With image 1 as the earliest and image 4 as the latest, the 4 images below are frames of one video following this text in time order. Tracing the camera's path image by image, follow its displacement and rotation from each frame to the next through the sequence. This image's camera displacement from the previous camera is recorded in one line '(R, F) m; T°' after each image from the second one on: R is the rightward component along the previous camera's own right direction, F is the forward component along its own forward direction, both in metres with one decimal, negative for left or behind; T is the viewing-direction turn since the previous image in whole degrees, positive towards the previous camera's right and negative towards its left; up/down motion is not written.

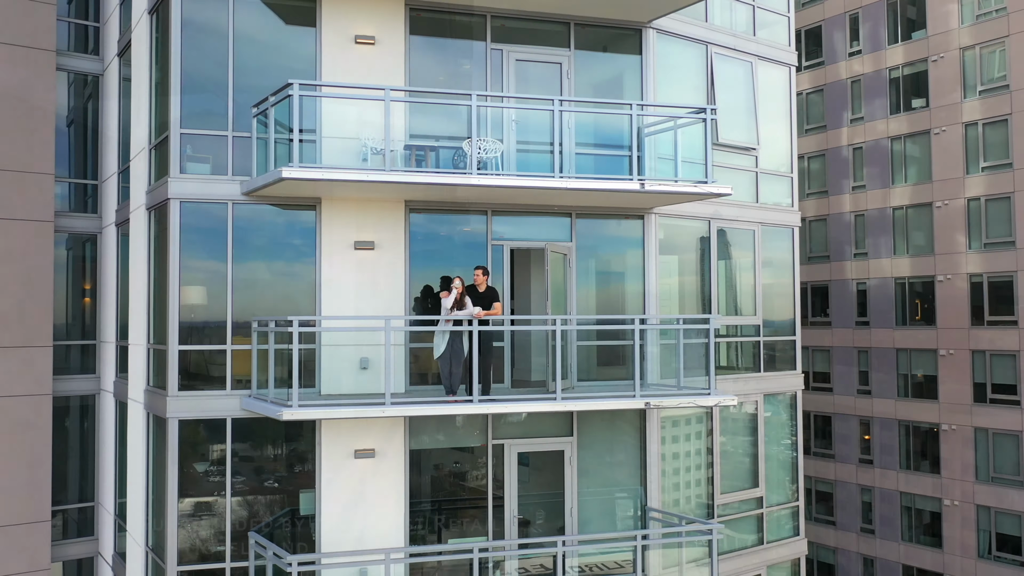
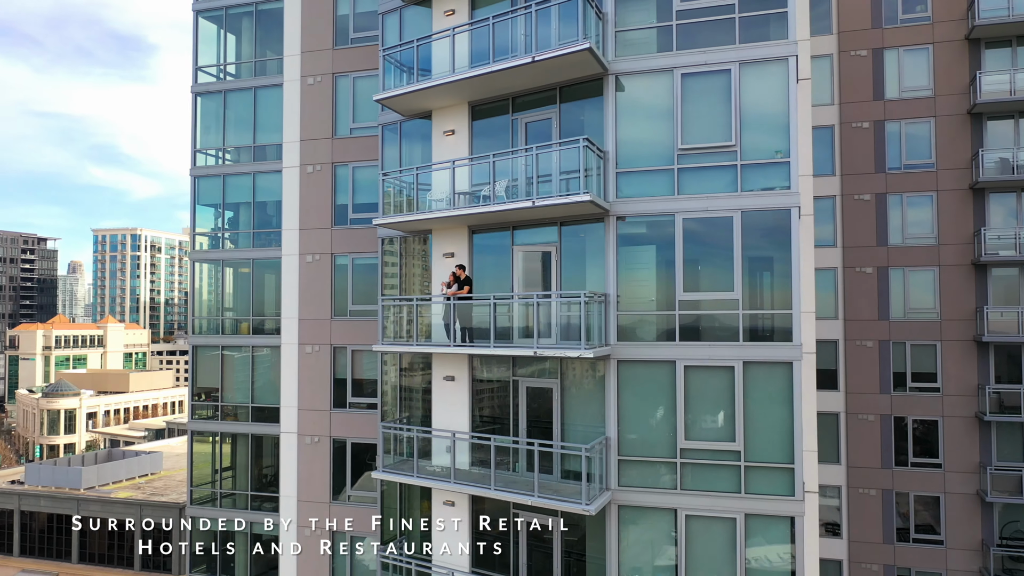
(+10.5, +0.8) m; -53°
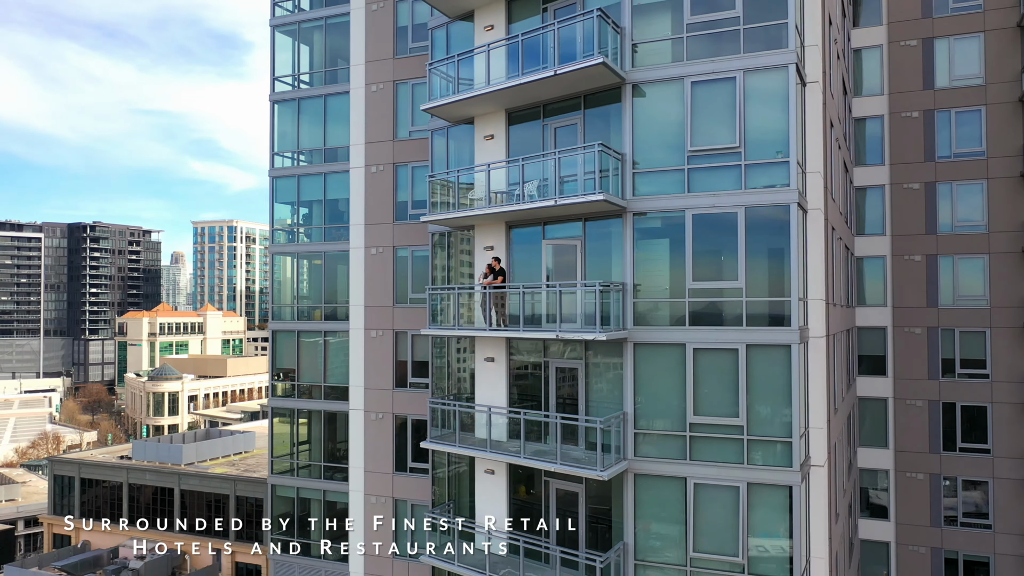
(+0.9, -1.4) m; -6°
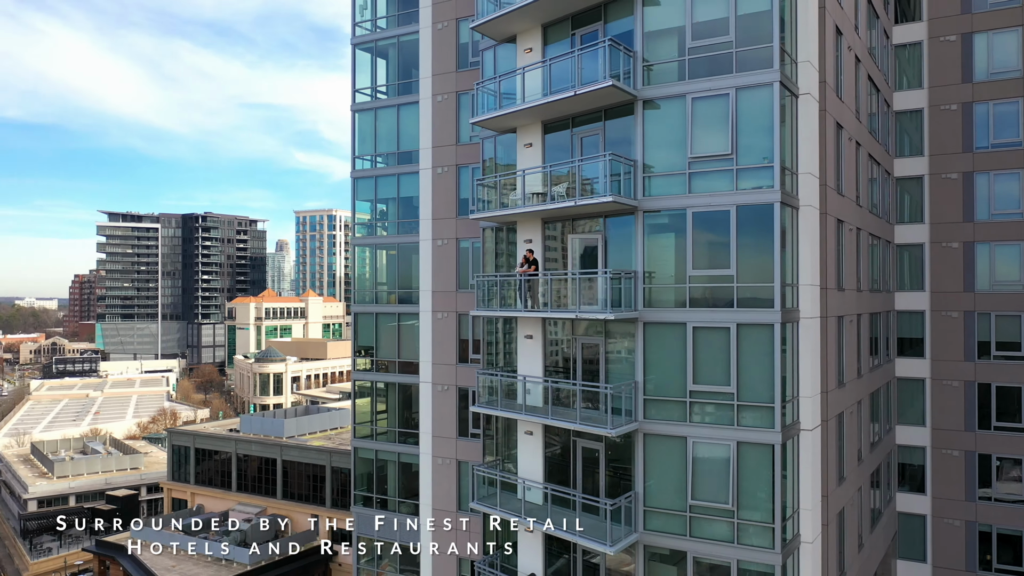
(+1.3, -2.5) m; -6°
